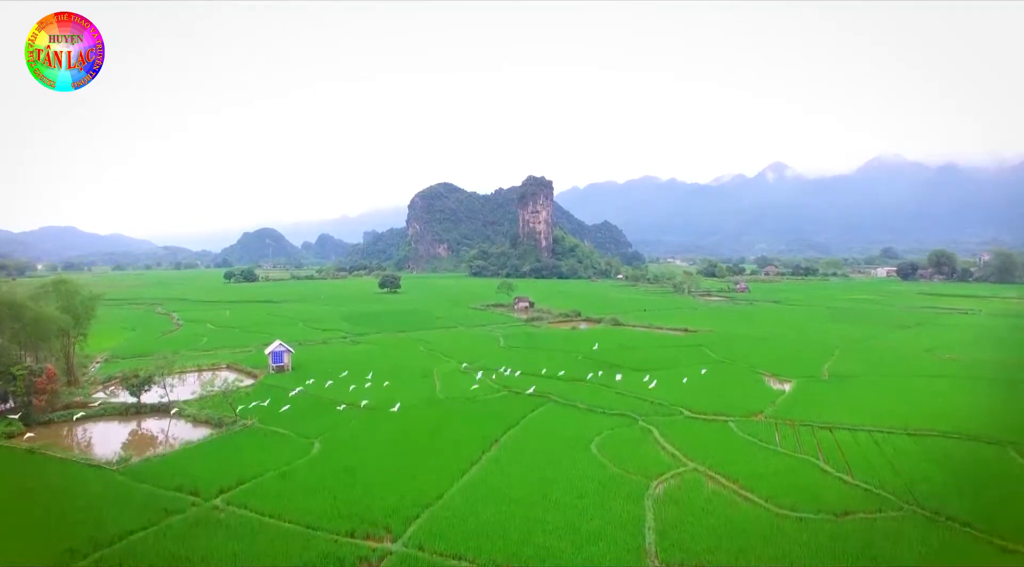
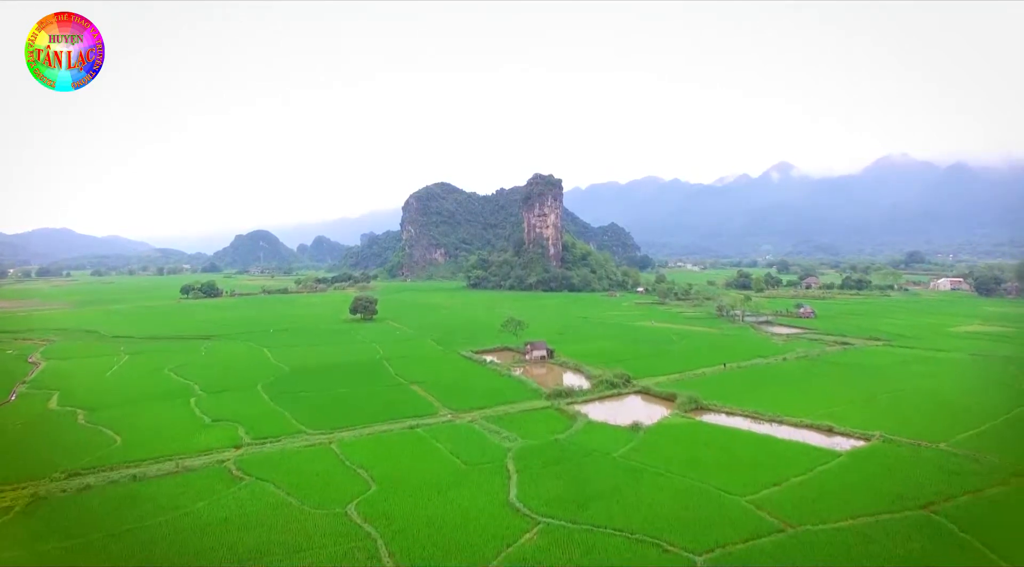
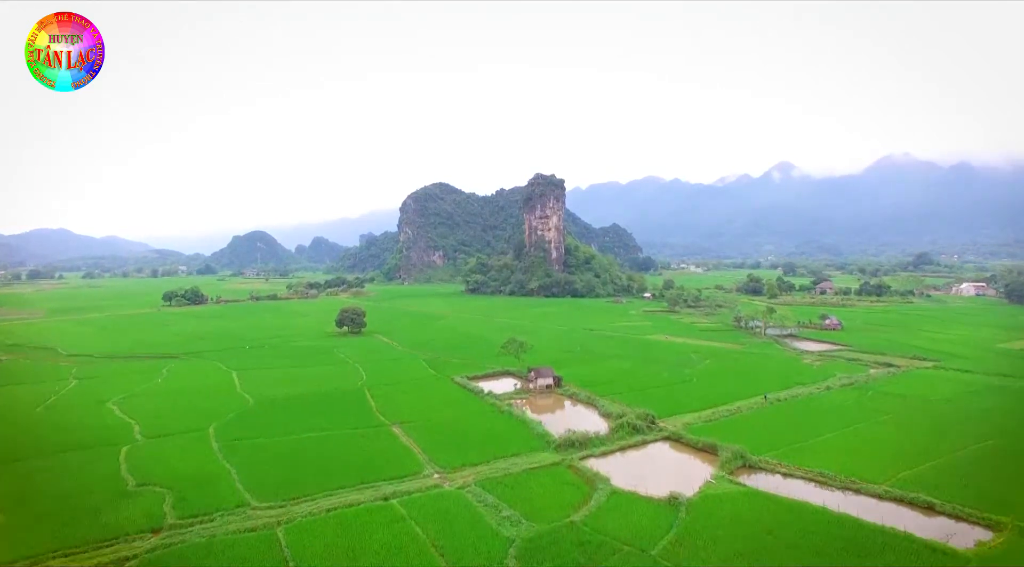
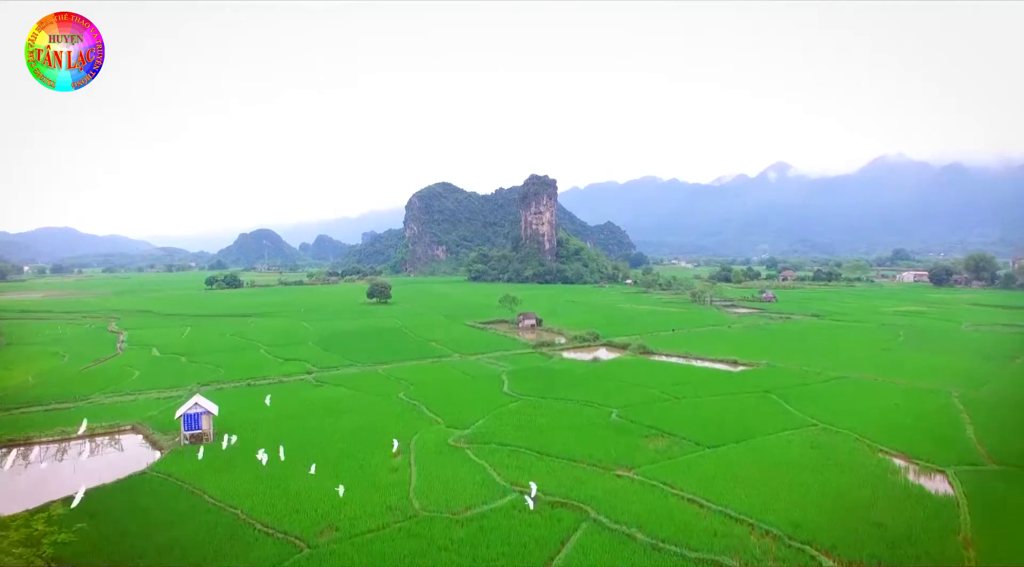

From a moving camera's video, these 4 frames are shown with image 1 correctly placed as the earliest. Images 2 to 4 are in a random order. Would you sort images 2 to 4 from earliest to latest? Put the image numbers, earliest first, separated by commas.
4, 2, 3
